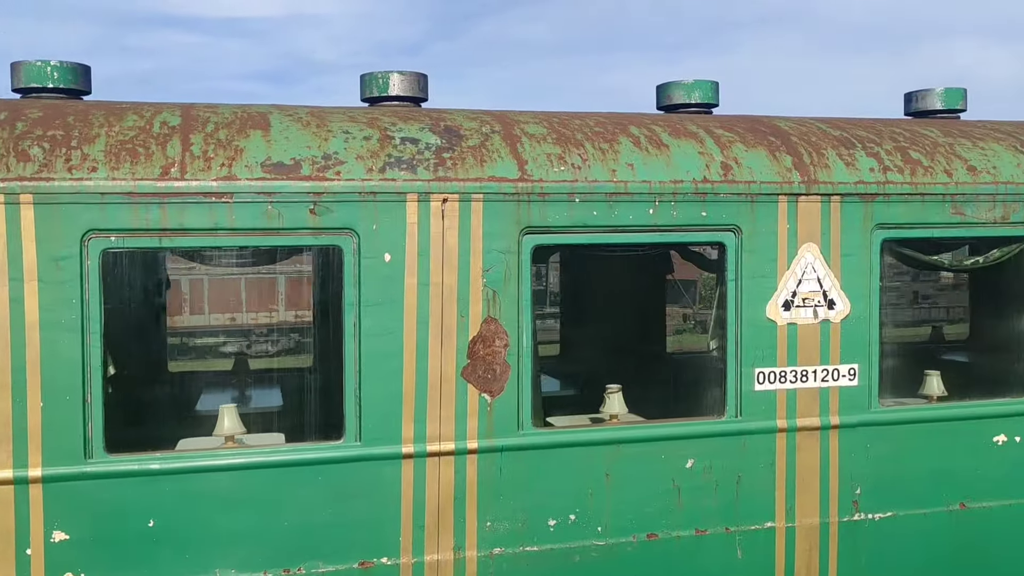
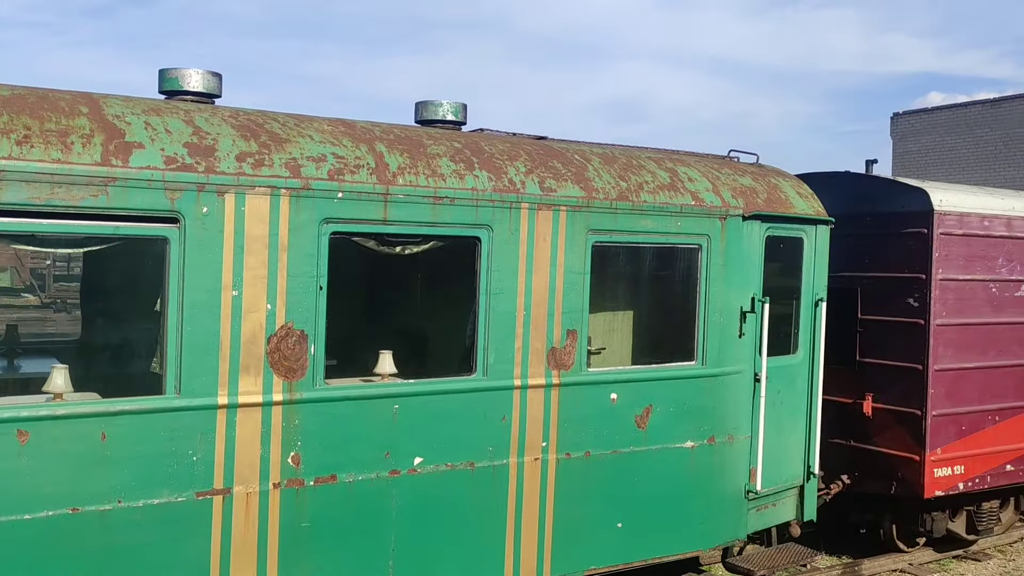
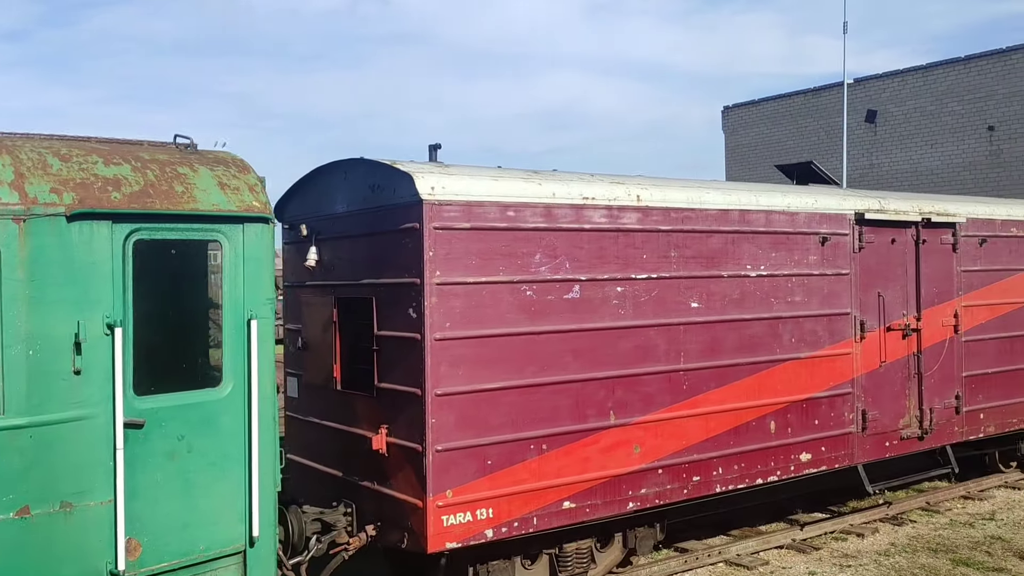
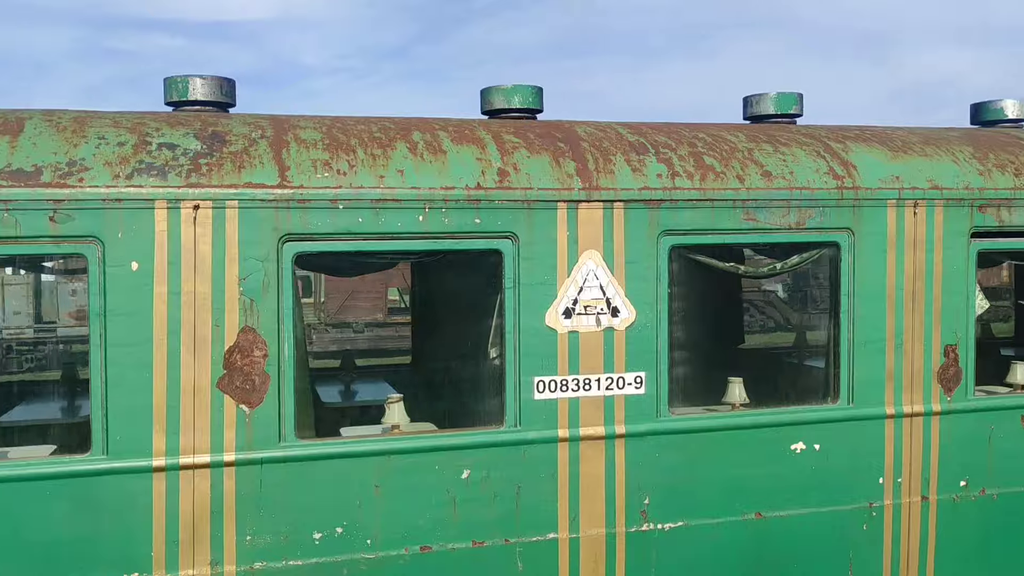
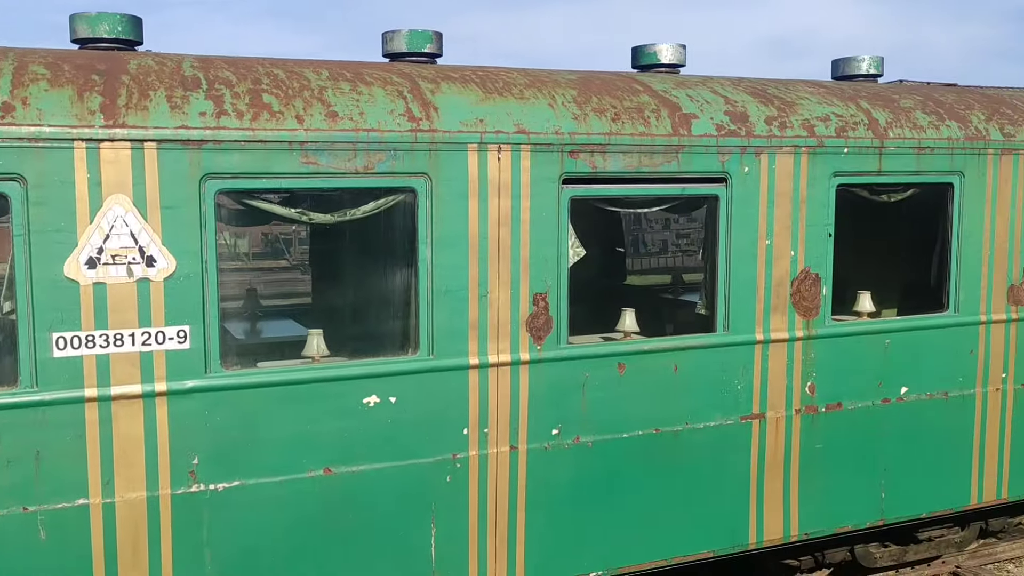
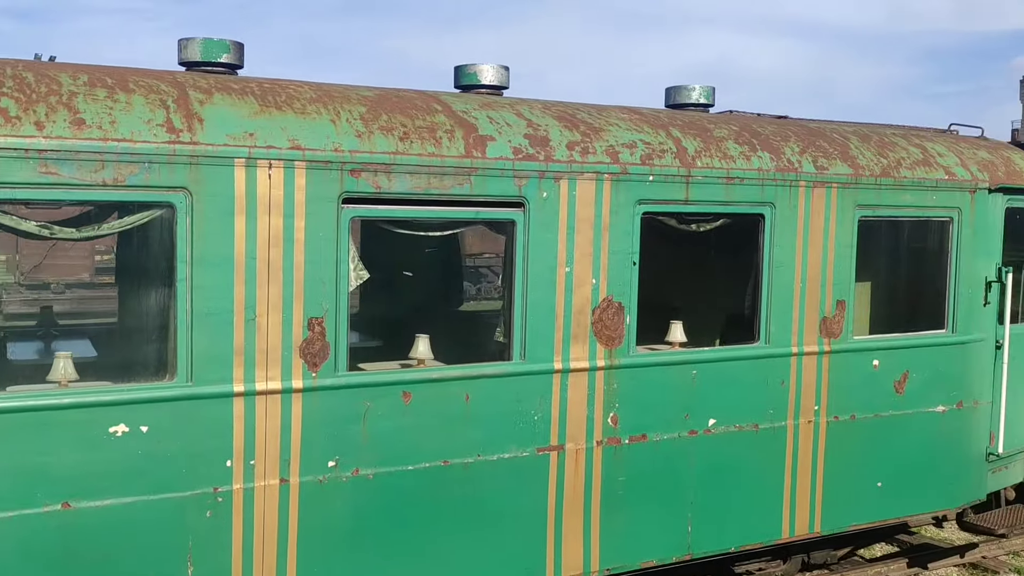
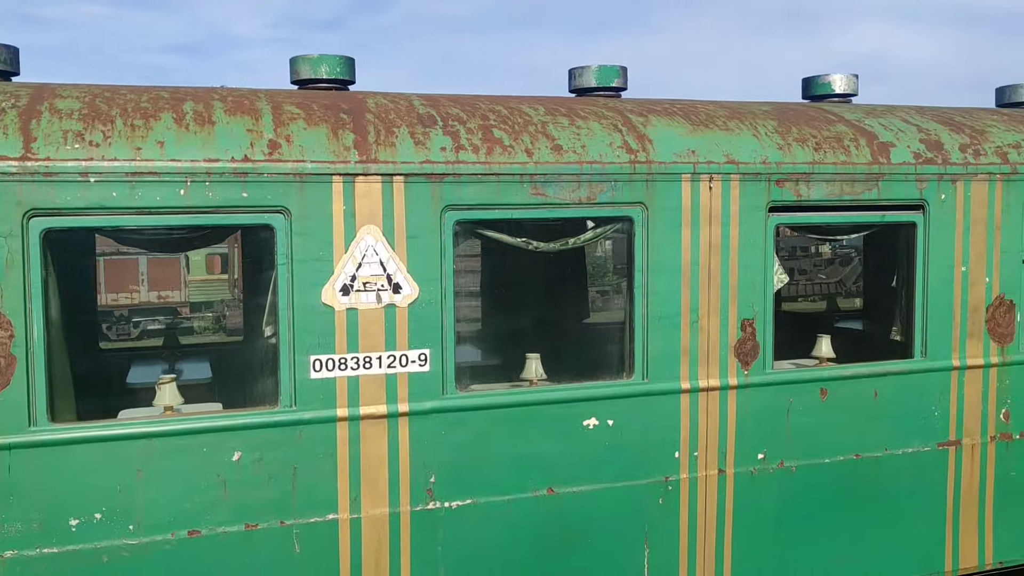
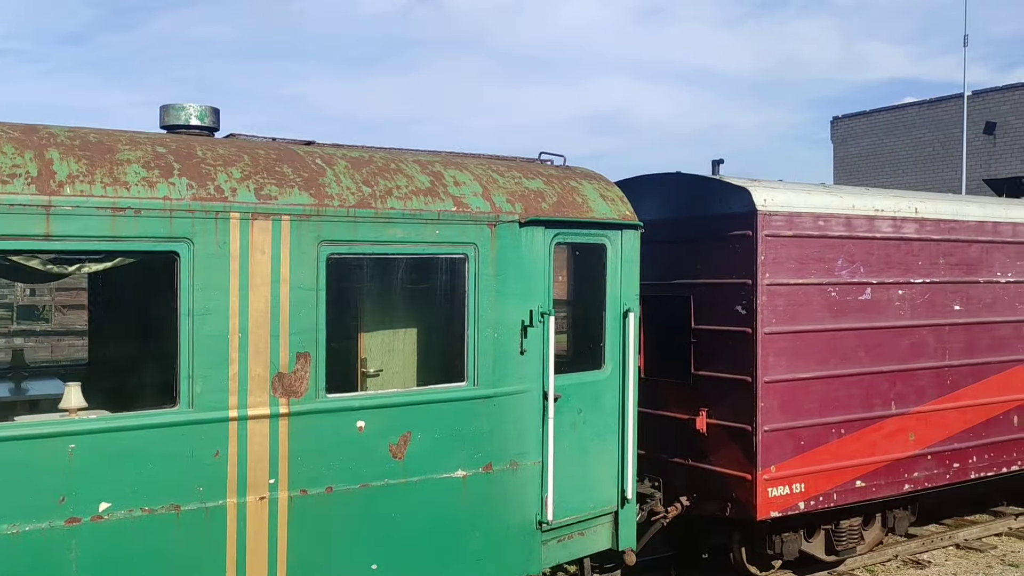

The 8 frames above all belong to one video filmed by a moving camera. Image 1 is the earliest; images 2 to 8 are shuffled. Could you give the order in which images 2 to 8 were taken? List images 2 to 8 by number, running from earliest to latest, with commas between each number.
4, 7, 5, 6, 2, 8, 3
